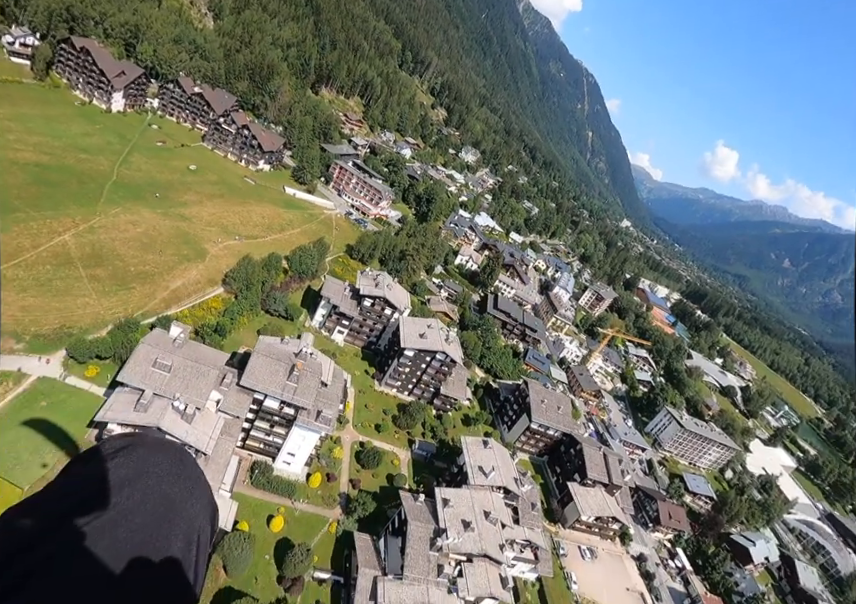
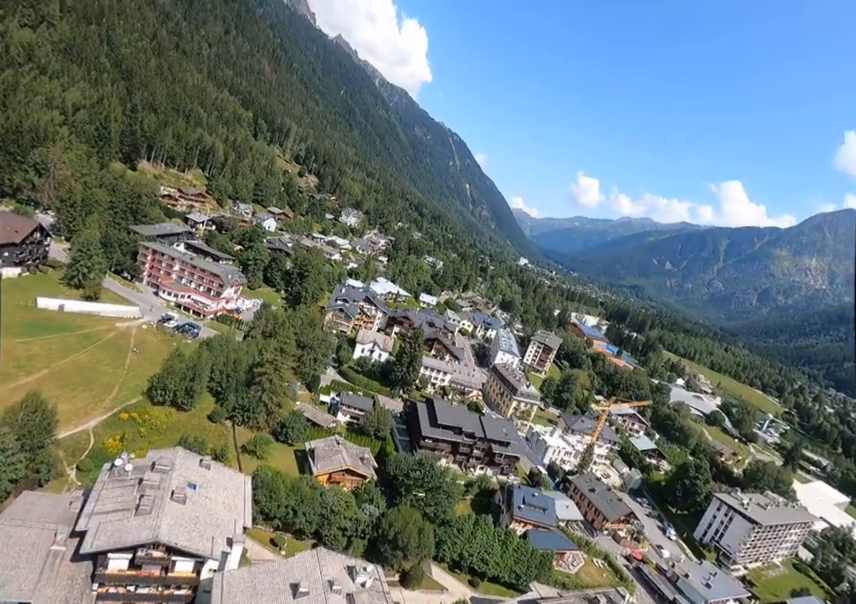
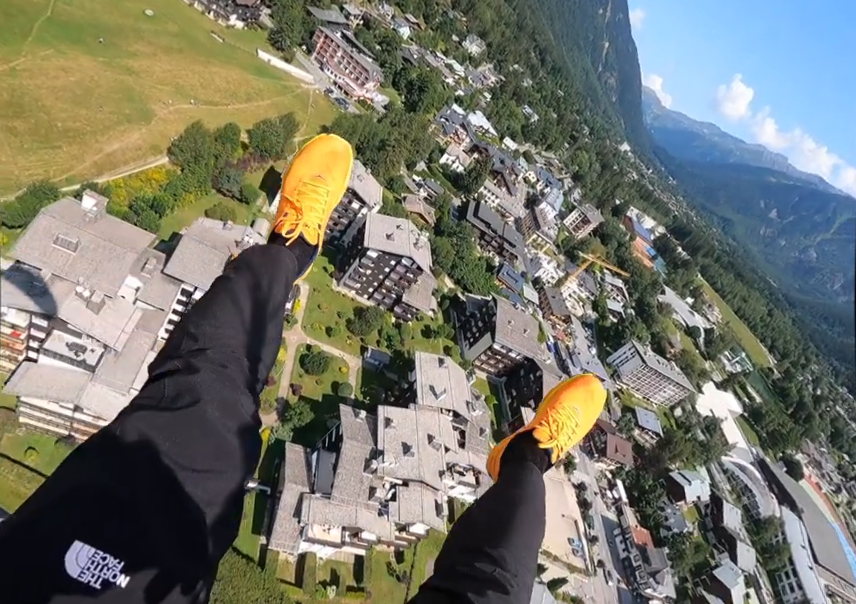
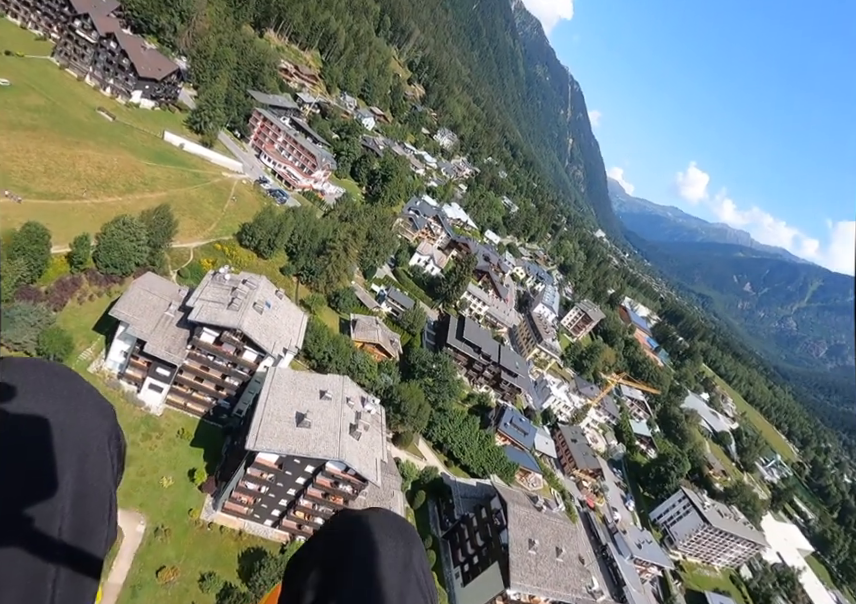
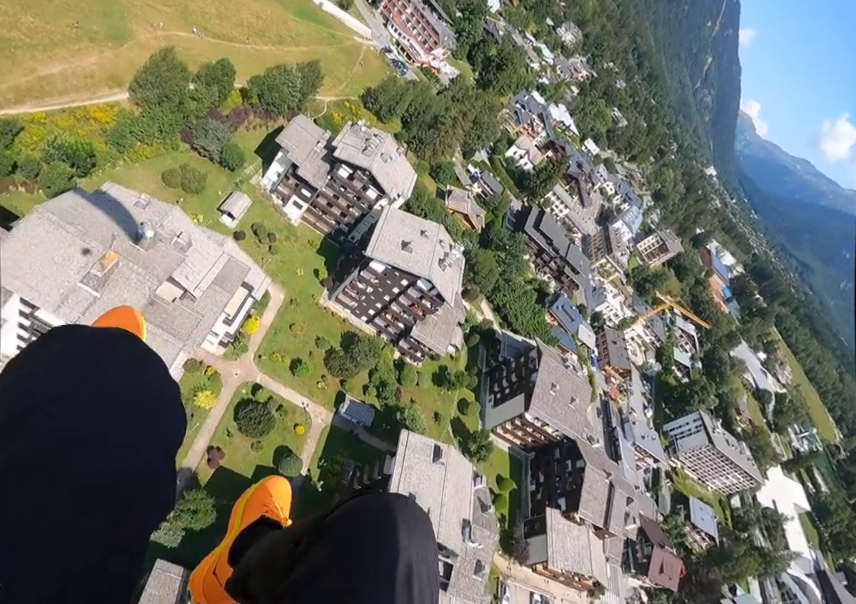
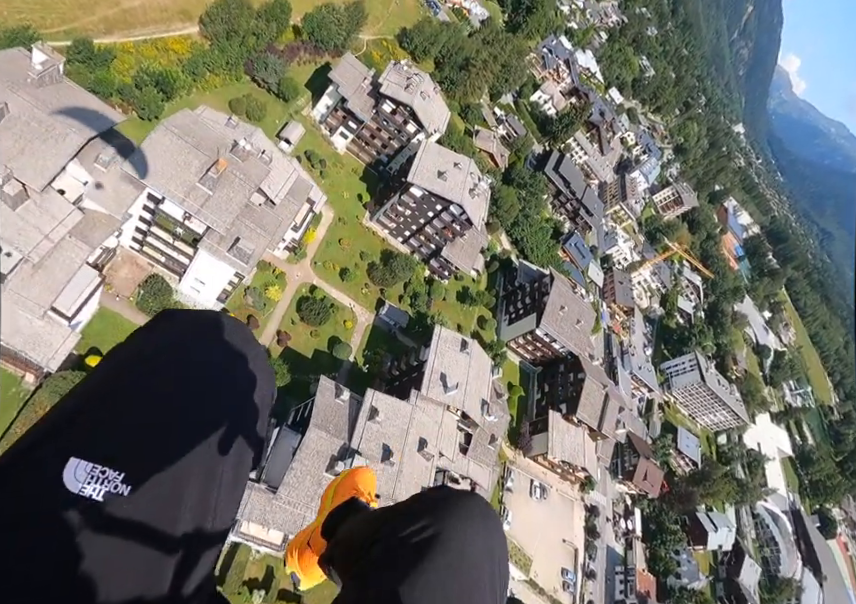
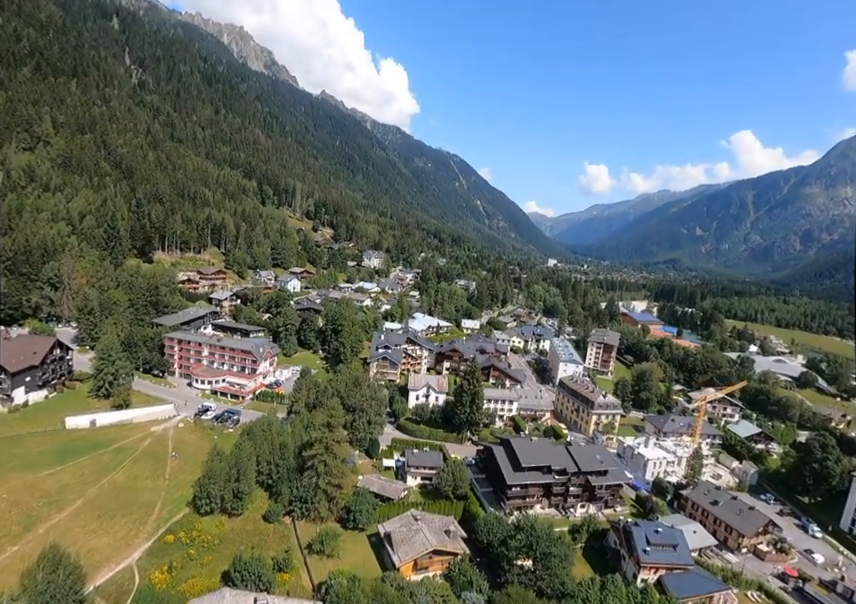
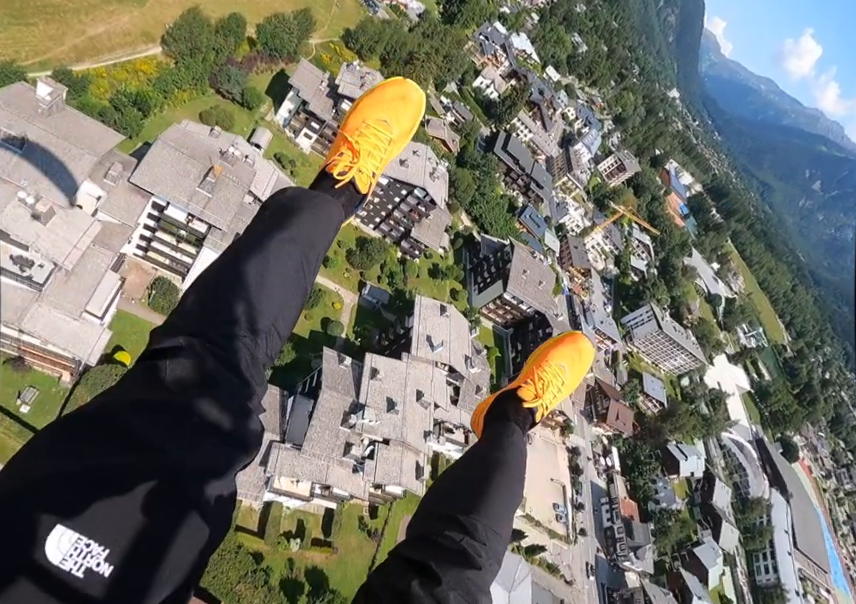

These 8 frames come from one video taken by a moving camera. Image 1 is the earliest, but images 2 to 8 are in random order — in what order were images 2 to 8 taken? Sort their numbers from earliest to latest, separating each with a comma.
3, 8, 6, 5, 4, 2, 7
